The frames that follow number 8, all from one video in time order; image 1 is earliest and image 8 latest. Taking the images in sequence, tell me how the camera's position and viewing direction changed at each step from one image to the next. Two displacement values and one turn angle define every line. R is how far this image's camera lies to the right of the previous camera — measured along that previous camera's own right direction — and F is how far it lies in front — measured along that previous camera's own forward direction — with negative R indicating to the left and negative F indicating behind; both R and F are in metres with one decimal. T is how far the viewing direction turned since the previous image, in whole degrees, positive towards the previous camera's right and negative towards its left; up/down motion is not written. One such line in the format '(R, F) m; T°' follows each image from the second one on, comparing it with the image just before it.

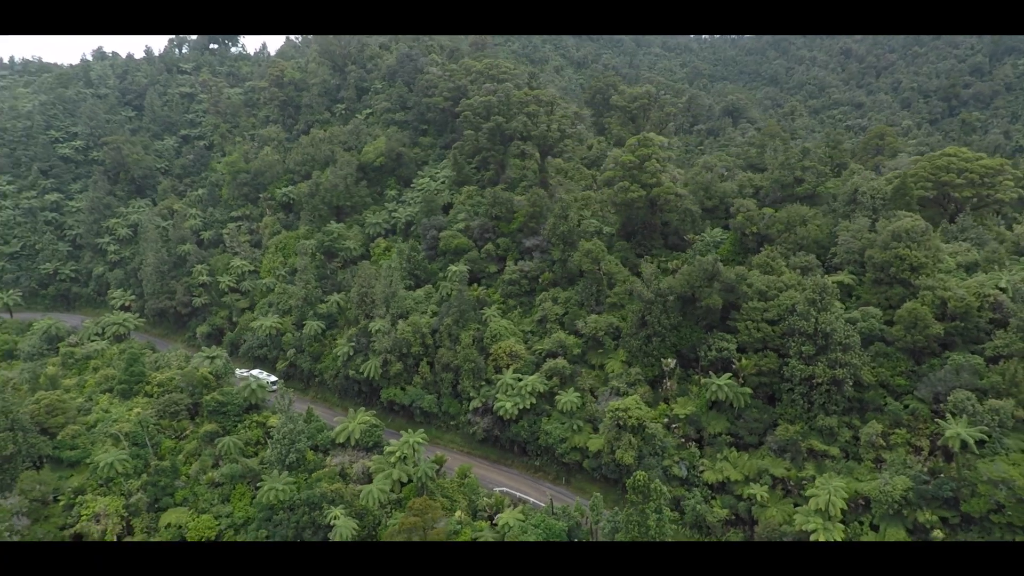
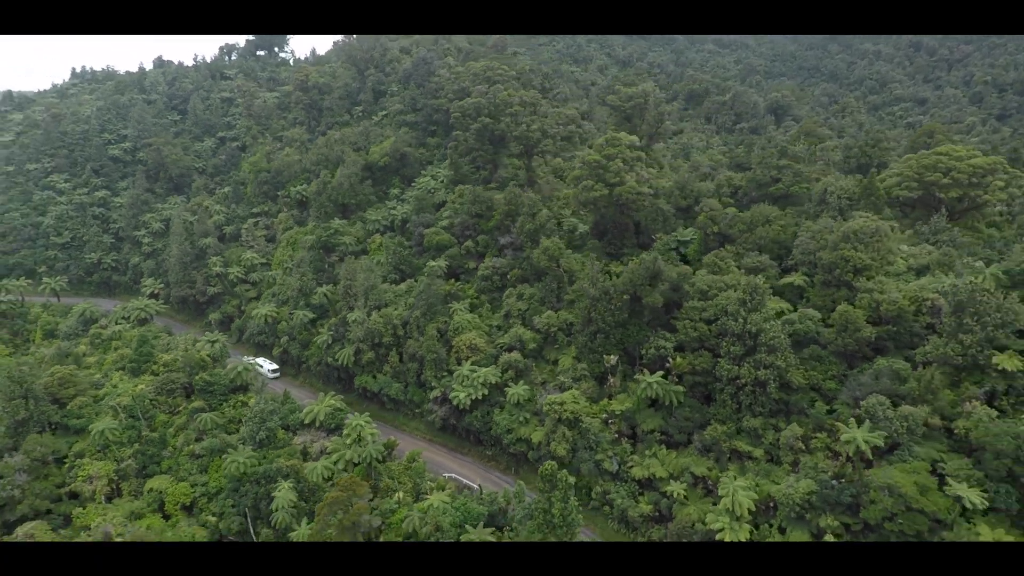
(+3.0, -0.4) m; -6°
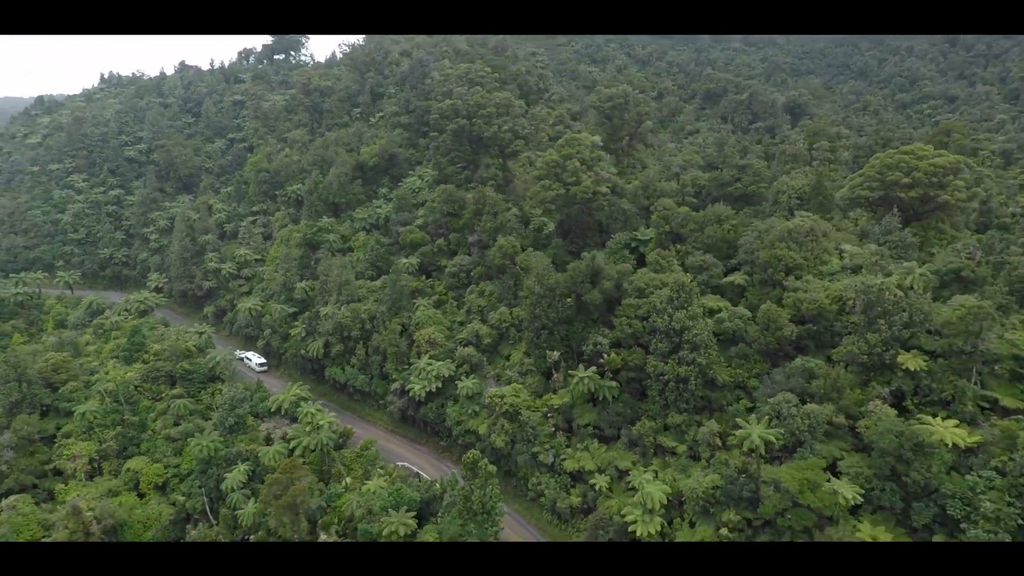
(+2.3, -0.4) m; -3°
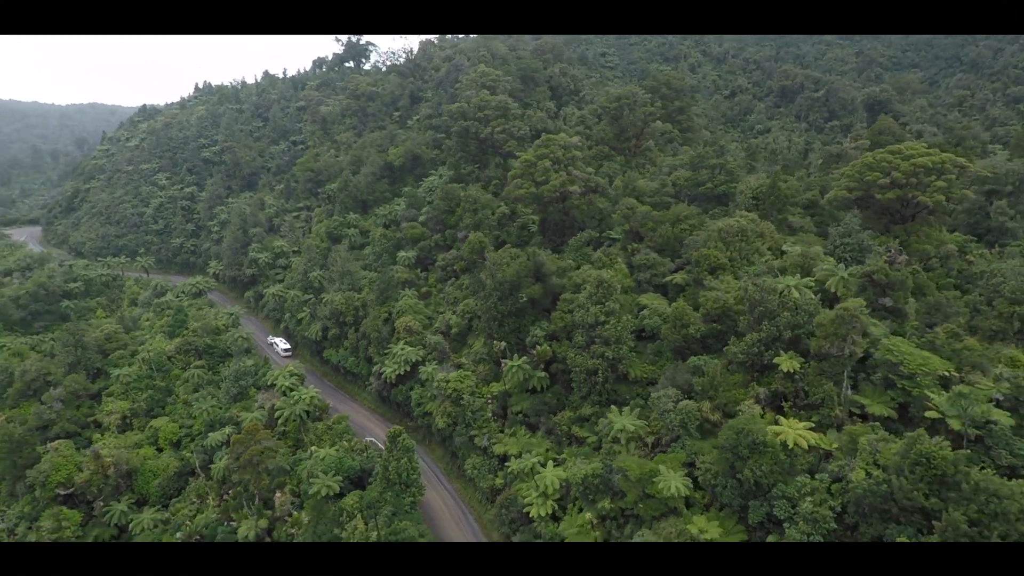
(+3.9, -0.5) m; -9°
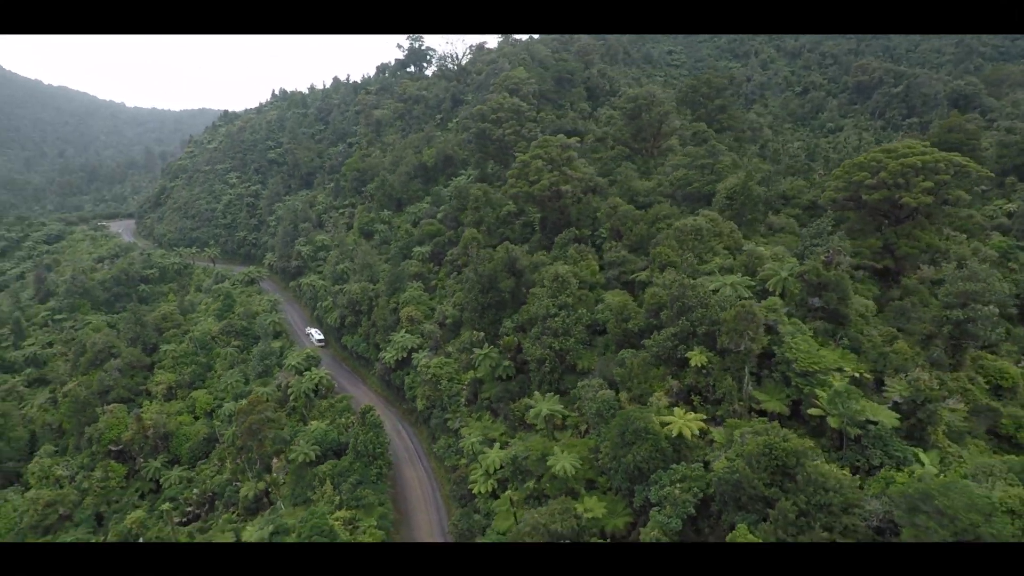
(+3.0, -0.6) m; -8°
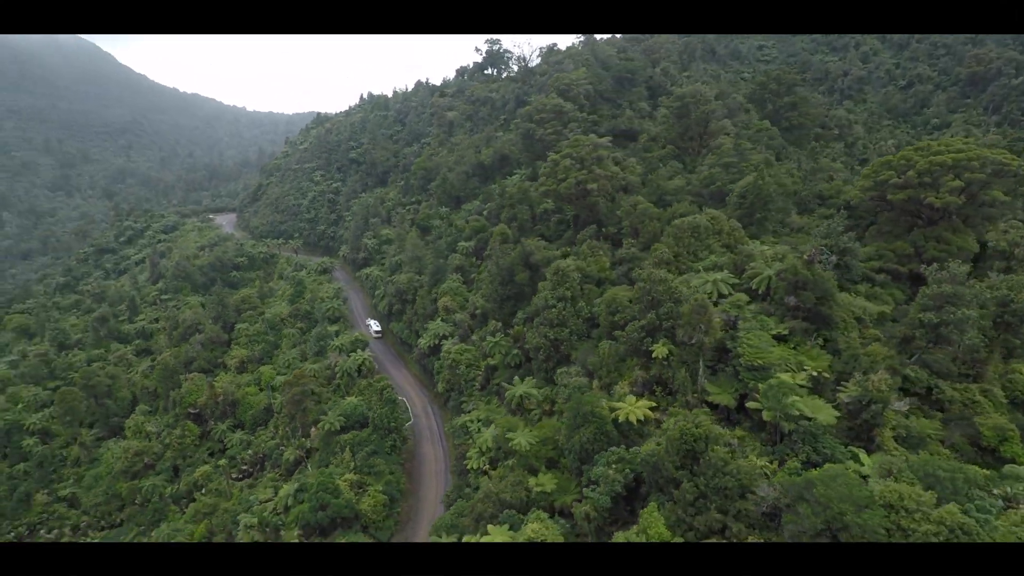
(+2.3, -0.7) m; -9°
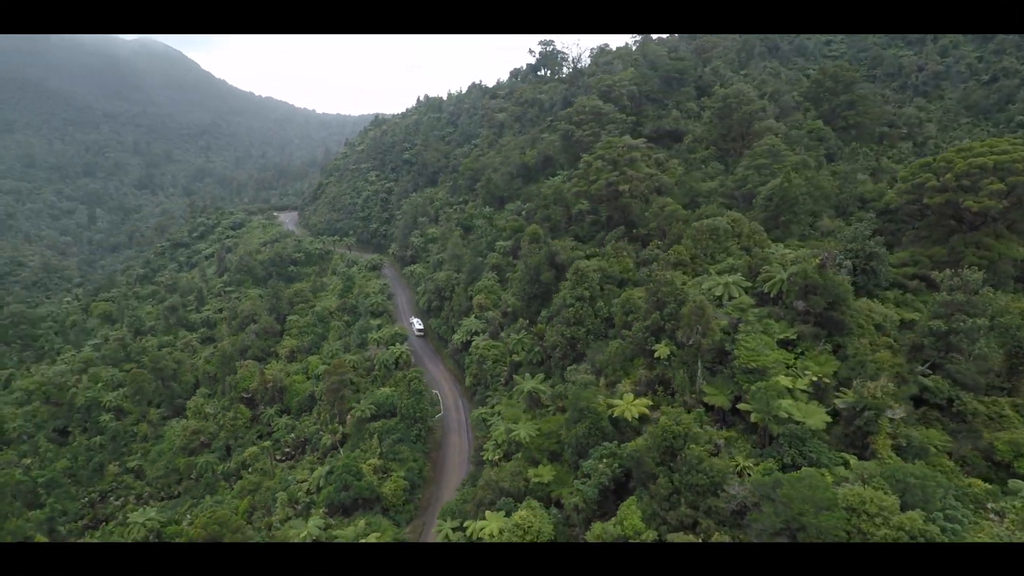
(+1.0, -0.4) m; -6°
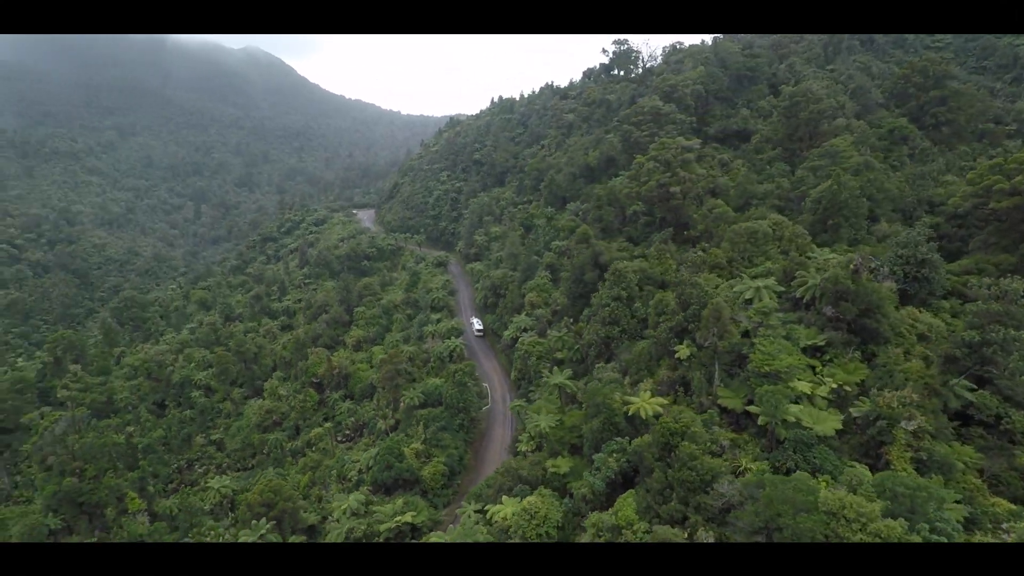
(+1.0, -0.4) m; -8°
